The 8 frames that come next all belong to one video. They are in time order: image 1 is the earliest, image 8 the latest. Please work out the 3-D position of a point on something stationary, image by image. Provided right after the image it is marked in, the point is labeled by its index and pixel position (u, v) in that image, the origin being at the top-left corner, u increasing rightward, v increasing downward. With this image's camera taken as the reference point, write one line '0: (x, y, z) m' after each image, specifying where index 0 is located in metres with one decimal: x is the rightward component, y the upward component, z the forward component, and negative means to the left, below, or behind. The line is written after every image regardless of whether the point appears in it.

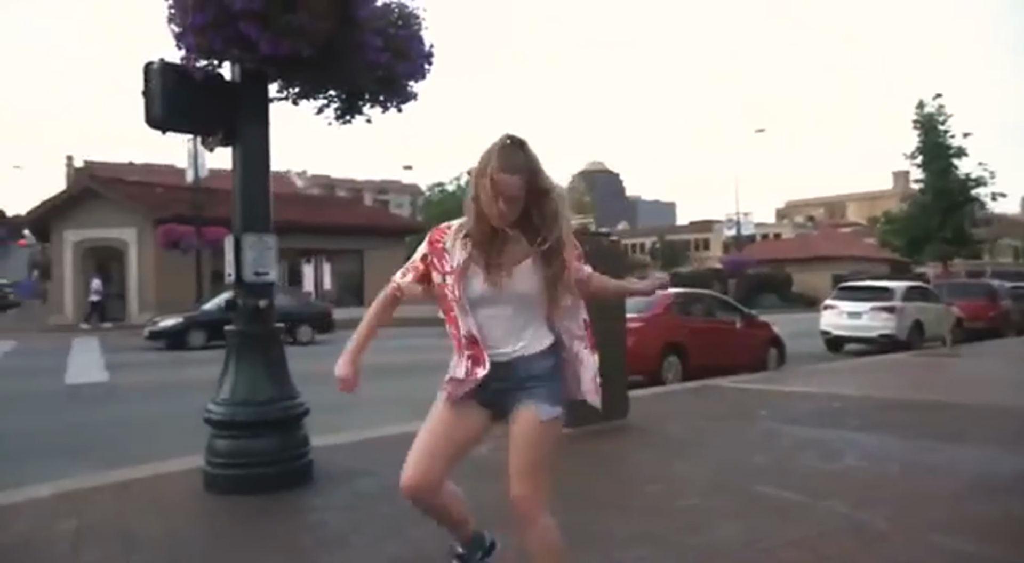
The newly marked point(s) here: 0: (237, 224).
0: (-2.2, +0.4, +6.5) m
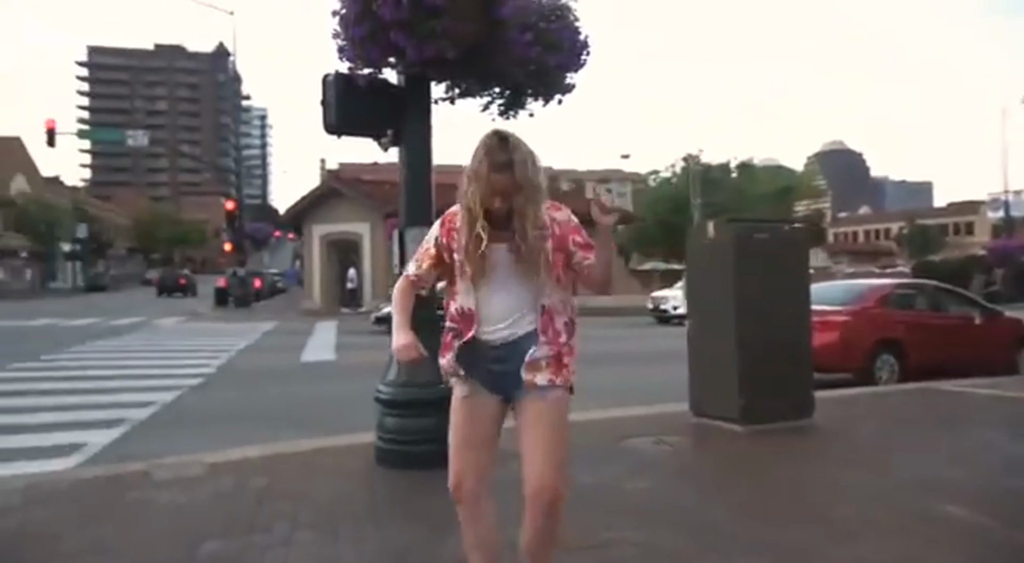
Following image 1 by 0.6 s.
0: (-1.0, +0.5, +7.0) m
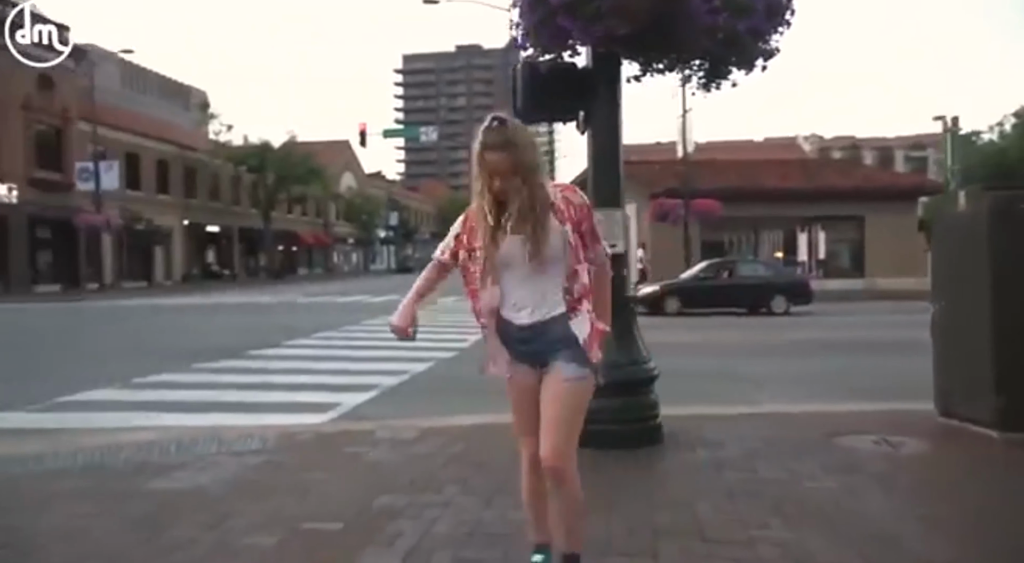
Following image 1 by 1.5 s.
0: (+0.7, +0.7, +7.1) m
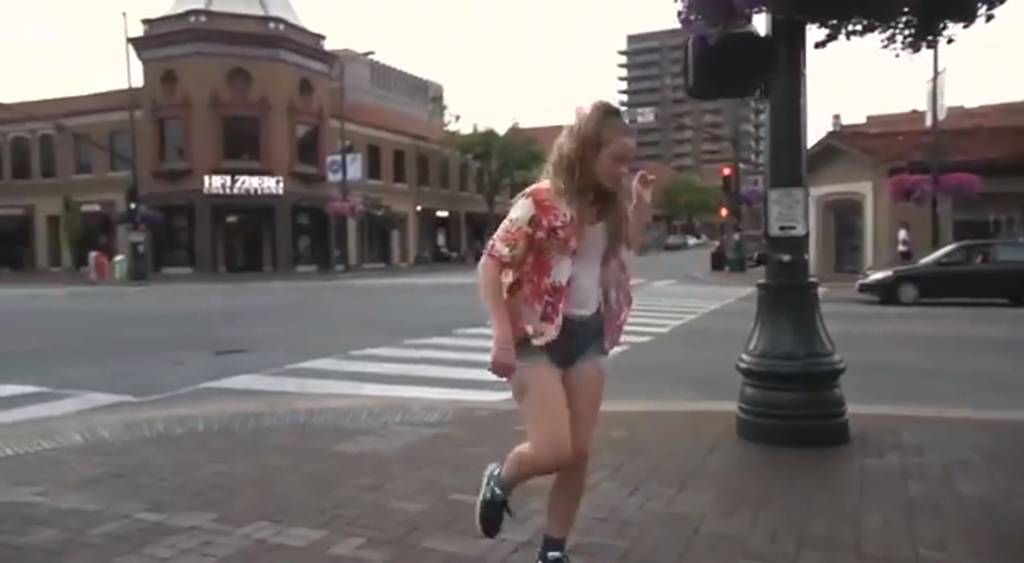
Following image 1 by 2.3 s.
0: (+2.1, +0.8, +6.6) m
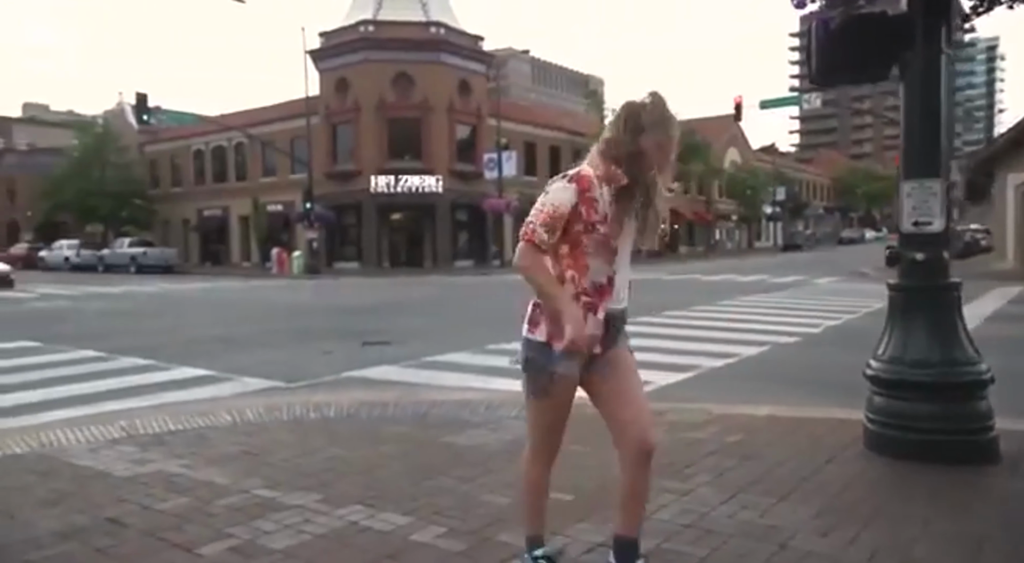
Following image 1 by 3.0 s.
0: (+2.8, +0.8, +6.0) m
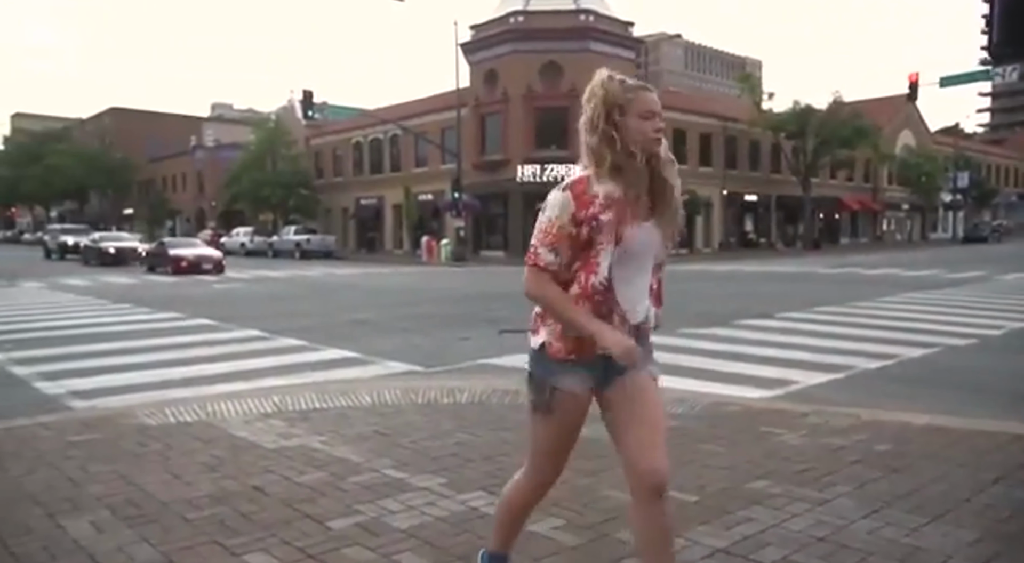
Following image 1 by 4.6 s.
0: (+3.7, +0.9, +5.3) m
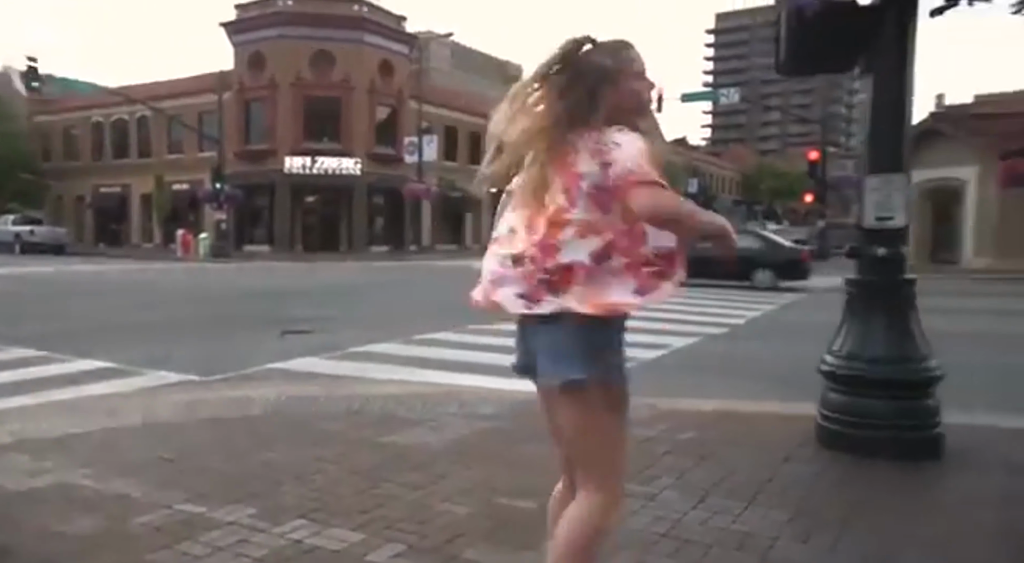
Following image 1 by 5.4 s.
0: (+2.5, +0.8, +6.0) m
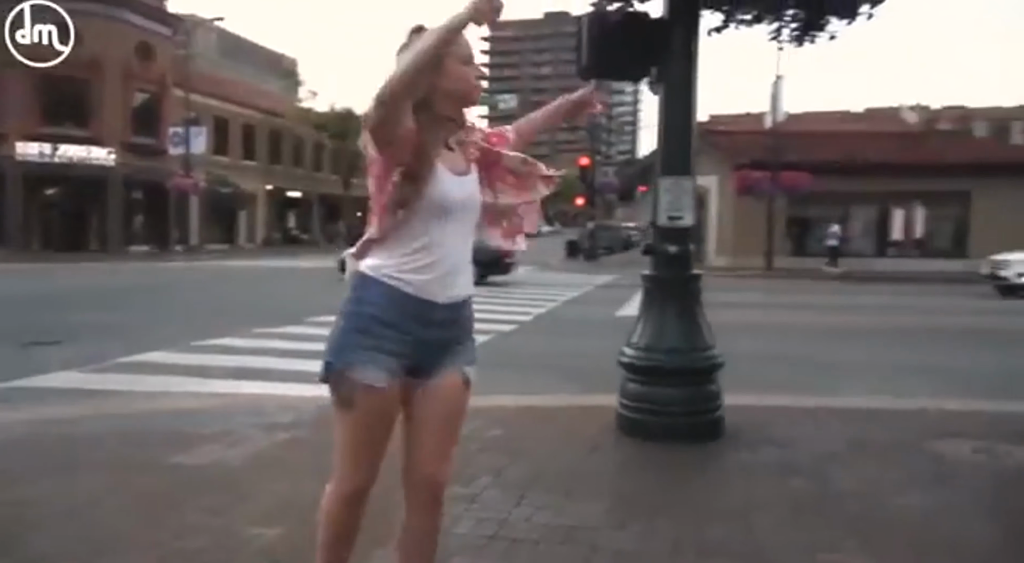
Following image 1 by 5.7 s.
0: (+1.1, +0.9, +6.4) m
